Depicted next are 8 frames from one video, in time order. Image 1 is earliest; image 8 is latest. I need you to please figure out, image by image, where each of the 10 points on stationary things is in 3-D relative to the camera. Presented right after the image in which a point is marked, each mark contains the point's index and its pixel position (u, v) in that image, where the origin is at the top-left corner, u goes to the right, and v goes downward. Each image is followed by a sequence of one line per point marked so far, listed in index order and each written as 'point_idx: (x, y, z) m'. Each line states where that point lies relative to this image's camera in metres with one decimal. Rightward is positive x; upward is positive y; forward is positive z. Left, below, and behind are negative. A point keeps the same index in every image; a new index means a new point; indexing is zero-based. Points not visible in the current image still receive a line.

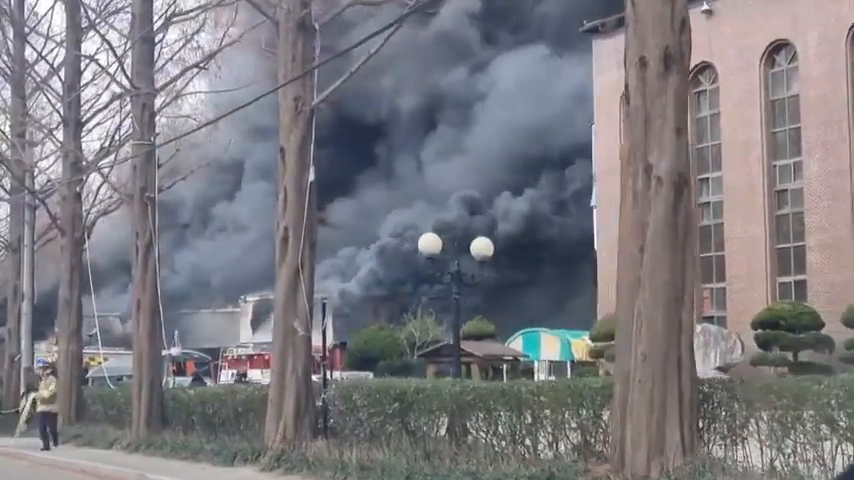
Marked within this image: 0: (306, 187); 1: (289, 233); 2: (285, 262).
0: (-1.4, +0.7, +15.1) m
1: (-1.6, +0.1, +15.0) m
2: (-1.7, -0.2, +15.0) m
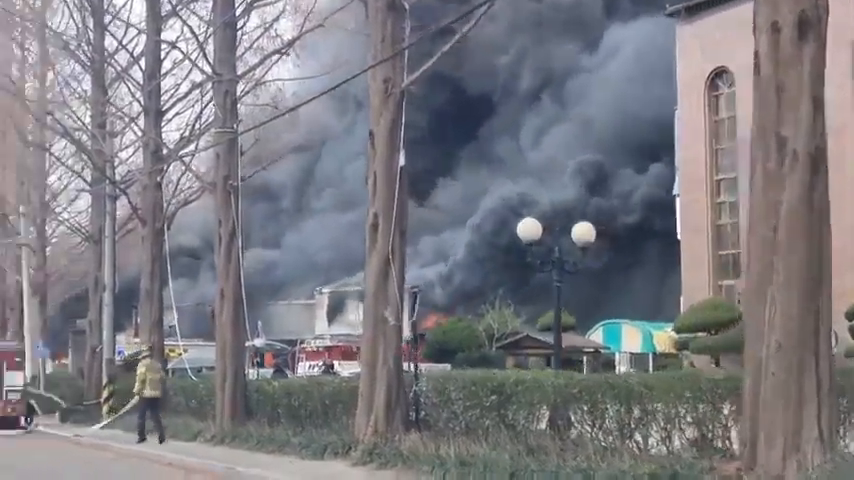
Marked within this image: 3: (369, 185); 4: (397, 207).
0: (-0.3, +0.9, +14.6) m
1: (-0.5, +0.2, +14.5) m
2: (-0.6, -0.1, +14.5) m
3: (-0.7, +0.7, +14.7) m
4: (-0.3, +0.4, +14.6) m
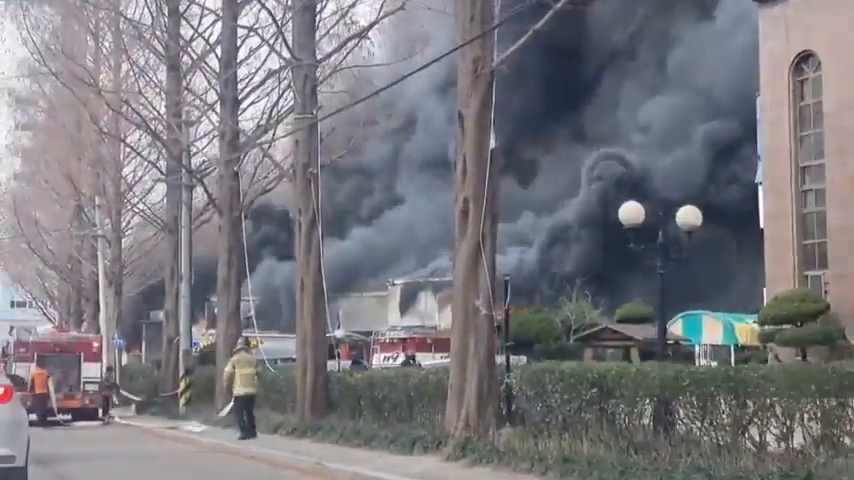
0: (+0.7, +1.0, +14.0) m
1: (+0.5, +0.4, +13.9) m
2: (+0.4, +0.1, +13.9) m
3: (+0.4, +0.8, +14.1) m
4: (+0.7, +0.5, +14.0) m
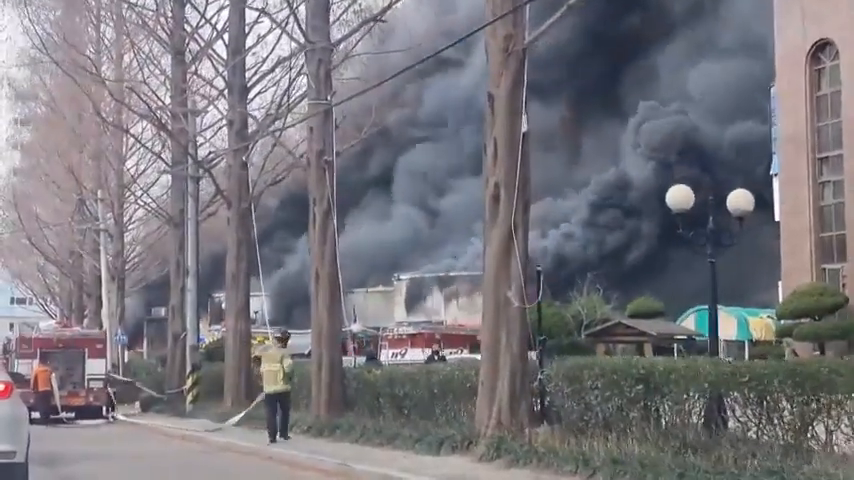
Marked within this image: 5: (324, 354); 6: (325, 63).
0: (+0.9, +1.1, +13.2) m
1: (+0.8, +0.5, +13.1) m
2: (+0.7, +0.2, +13.1) m
3: (+0.6, +1.0, +13.3) m
4: (+1.0, +0.7, +13.2) m
5: (-1.6, -1.7, +19.1) m
6: (-1.6, +2.7, +19.8) m
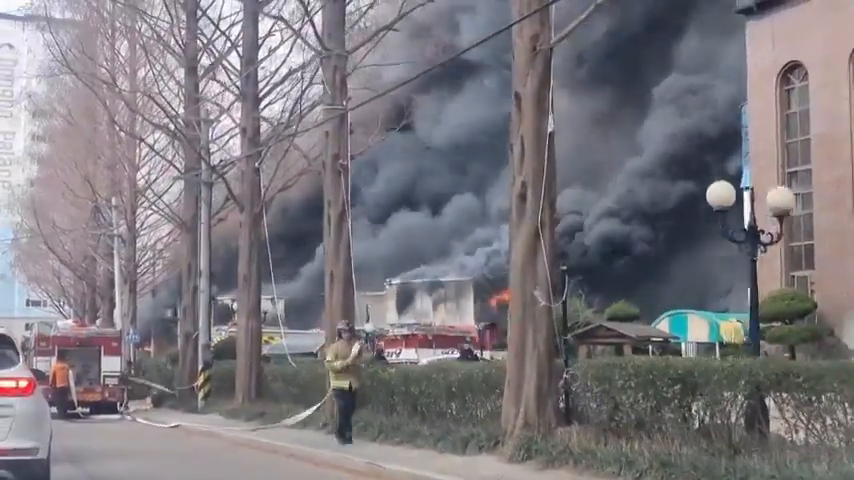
0: (+1.3, +1.1, +13.7) m
1: (+1.1, +0.5, +13.7) m
2: (+1.0, +0.2, +13.7) m
3: (+1.0, +0.9, +13.8) m
4: (+1.3, +0.6, +13.7) m
5: (-1.4, -1.7, +19.6) m
6: (-1.4, +2.7, +20.3) m
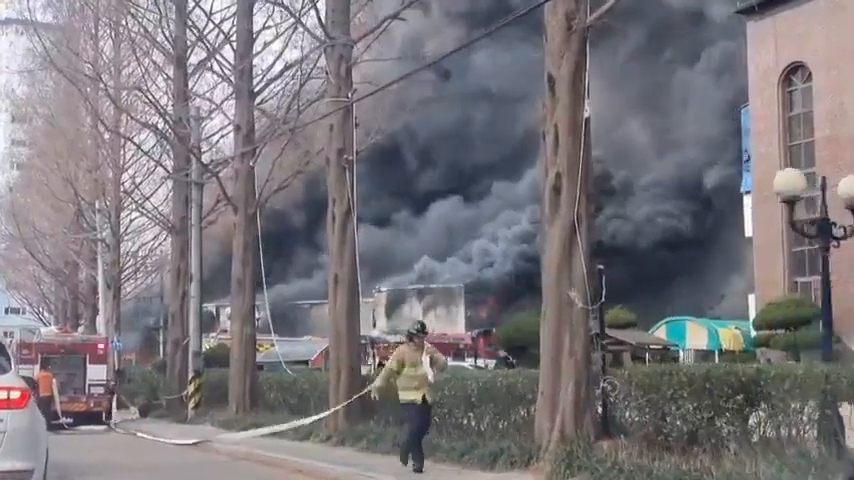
0: (+1.5, +1.2, +12.6) m
1: (+1.3, +0.5, +12.5) m
2: (+1.3, +0.2, +12.5) m
3: (+1.2, +1.0, +12.7) m
4: (+1.5, +0.7, +12.6) m
5: (-1.2, -1.7, +18.4) m
6: (-1.2, +2.7, +19.1) m
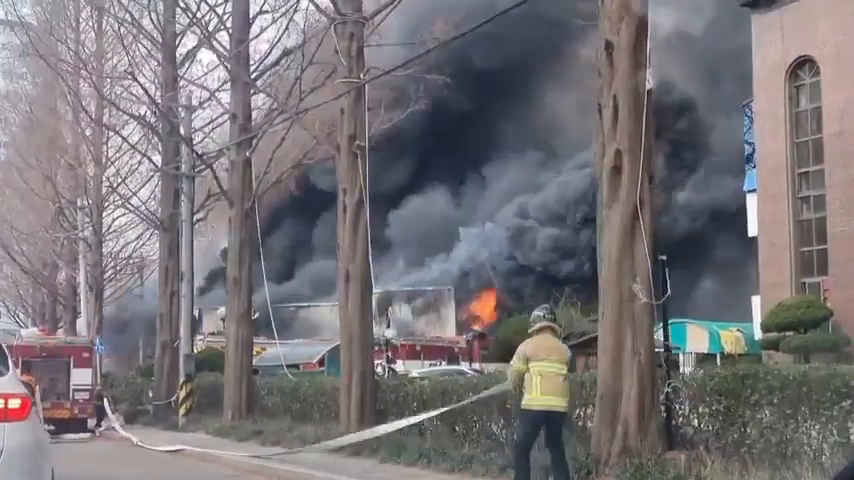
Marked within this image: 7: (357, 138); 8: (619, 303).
0: (+1.9, +1.3, +11.2) m
1: (+1.7, +0.7, +11.1) m
2: (+1.6, +0.3, +11.1) m
3: (+1.6, +1.1, +11.3) m
4: (+1.9, +0.8, +11.2) m
5: (-0.9, -1.6, +17.0) m
6: (-1.0, +2.8, +17.7) m
7: (-1.0, +1.4, +17.6) m
8: (+1.6, -0.6, +11.0) m
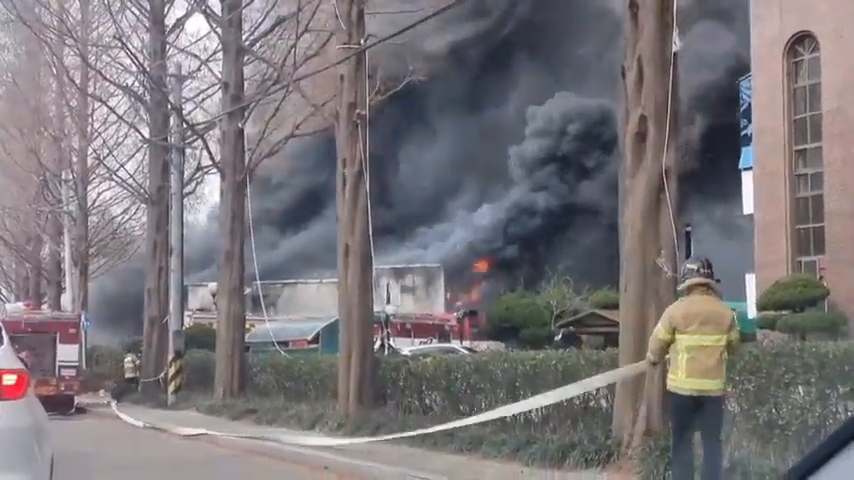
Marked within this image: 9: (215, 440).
0: (+2.0, +1.5, +10.6) m
1: (+1.8, +0.9, +10.5) m
2: (+1.8, +0.6, +10.5) m
3: (+1.7, +1.3, +10.7) m
4: (+2.0, +1.0, +10.6) m
5: (-0.9, -1.3, +16.4) m
6: (-0.9, +3.2, +17.0) m
7: (-0.9, +1.8, +16.9) m
8: (+1.7, -0.3, +10.4) m
9: (-2.9, -2.6, +16.9) m
